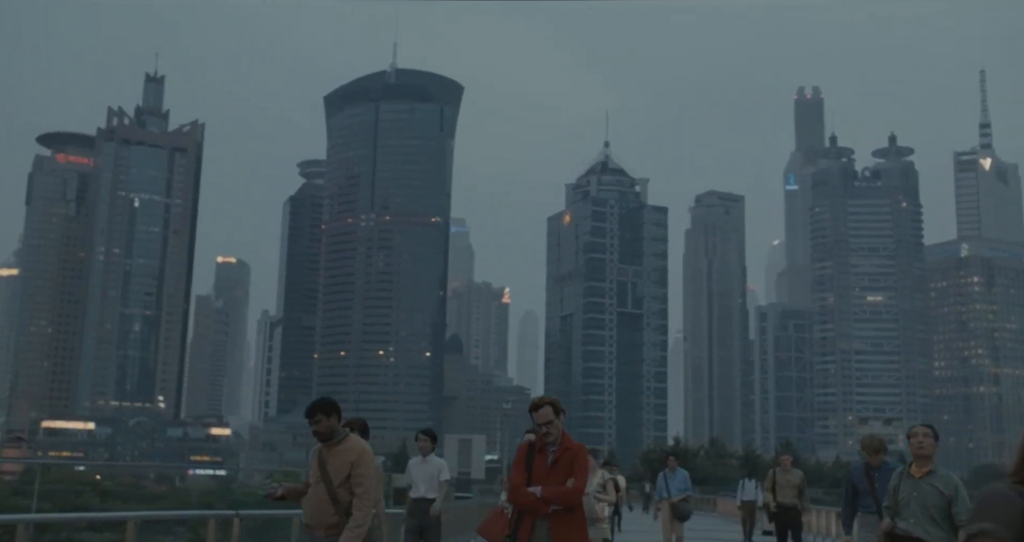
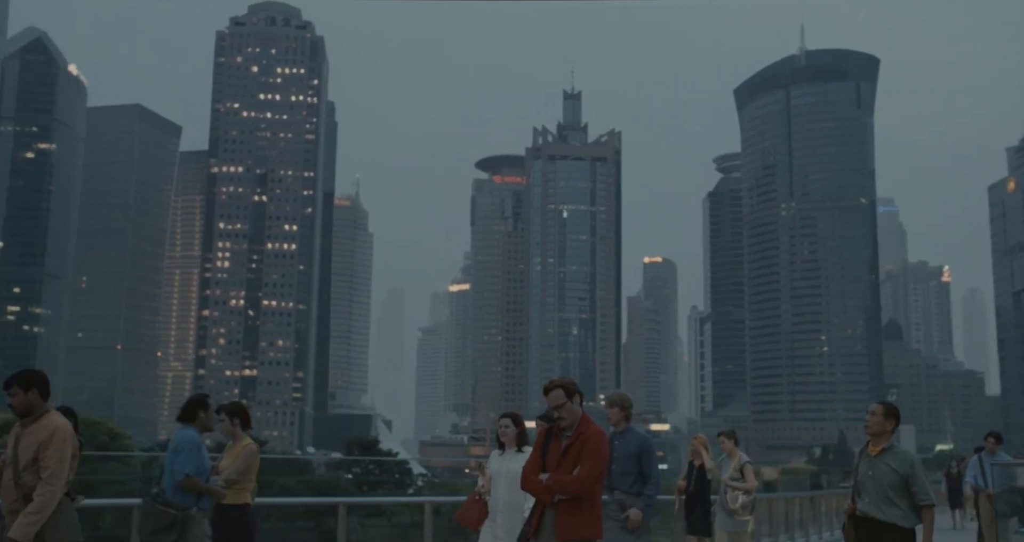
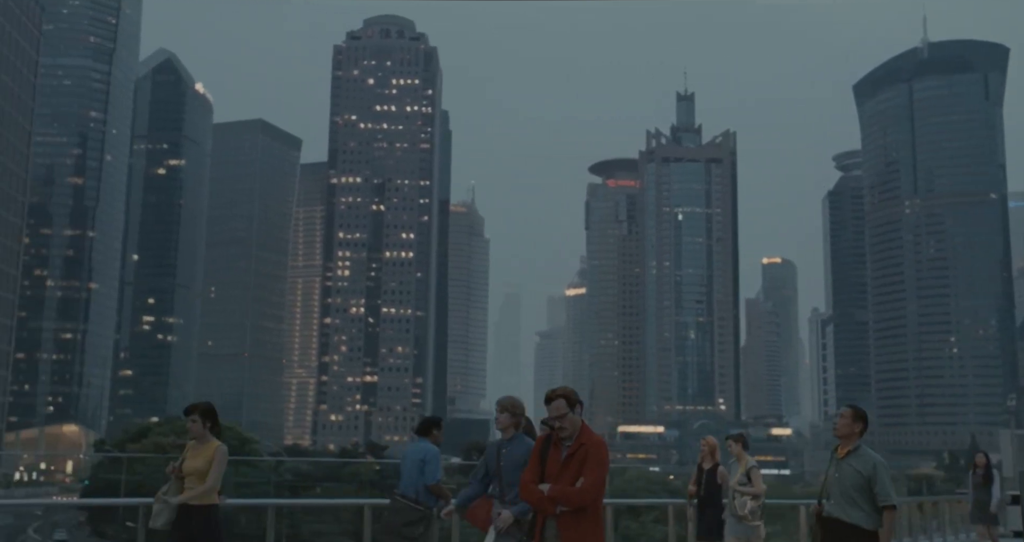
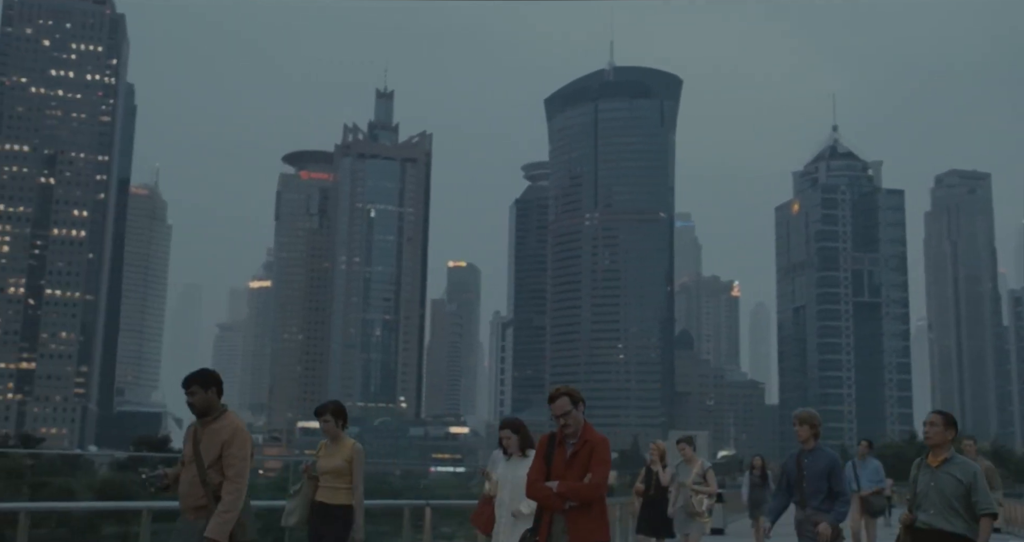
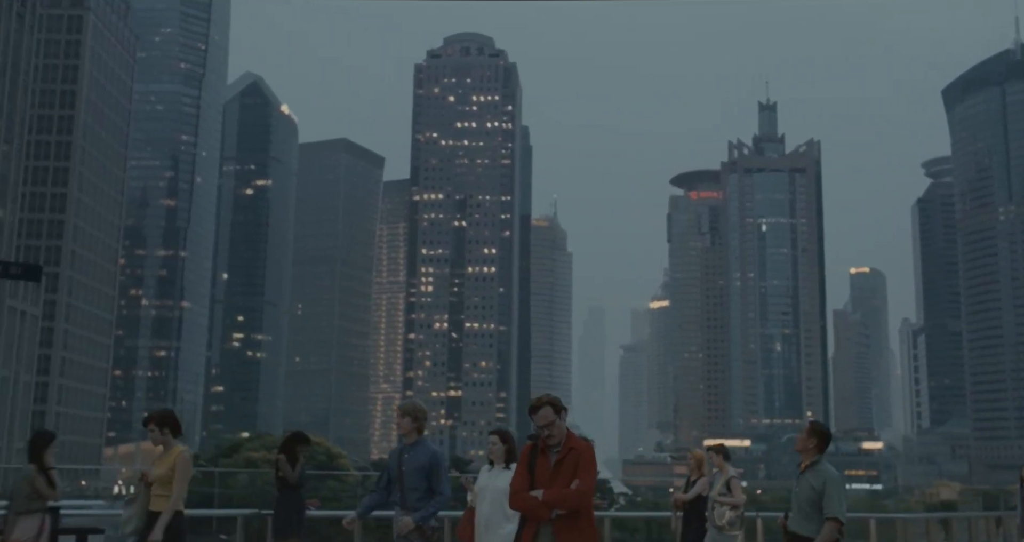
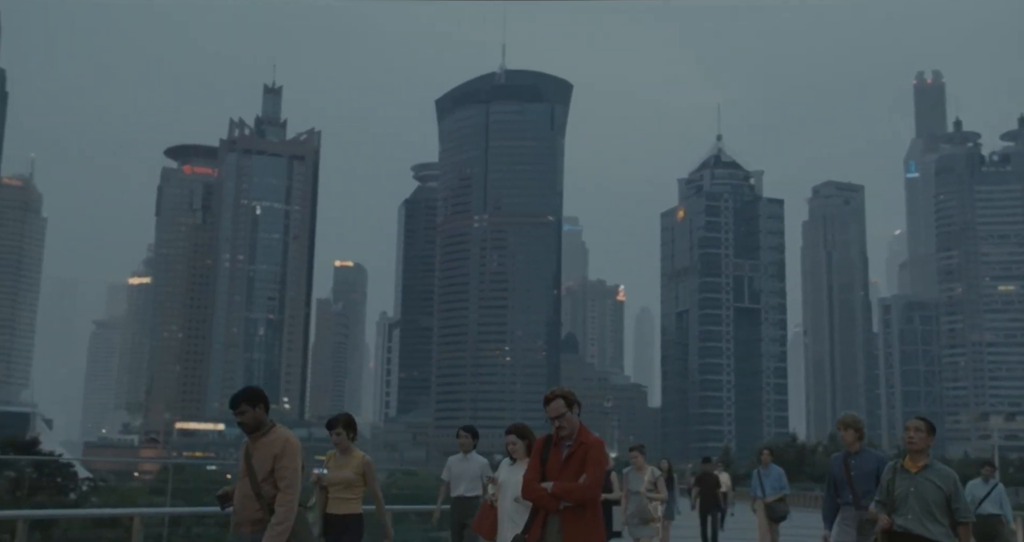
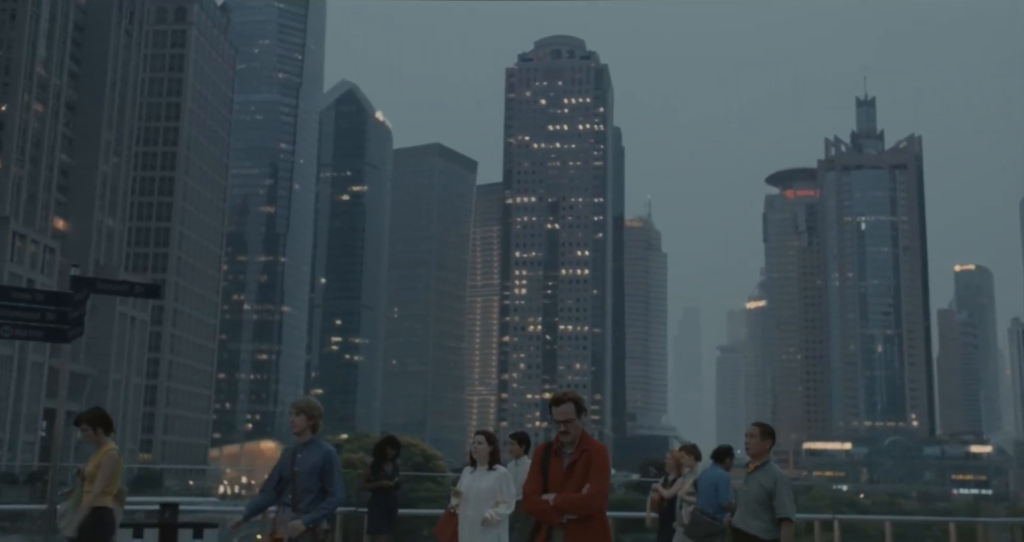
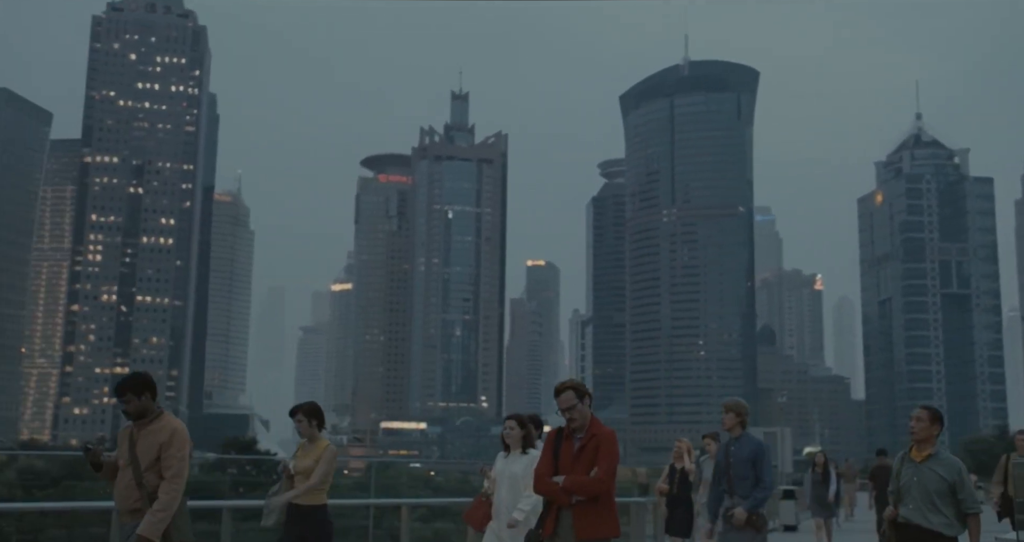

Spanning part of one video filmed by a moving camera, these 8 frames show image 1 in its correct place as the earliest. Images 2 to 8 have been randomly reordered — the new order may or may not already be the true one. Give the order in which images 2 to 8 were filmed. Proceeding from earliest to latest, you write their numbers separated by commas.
6, 4, 8, 2, 3, 5, 7
